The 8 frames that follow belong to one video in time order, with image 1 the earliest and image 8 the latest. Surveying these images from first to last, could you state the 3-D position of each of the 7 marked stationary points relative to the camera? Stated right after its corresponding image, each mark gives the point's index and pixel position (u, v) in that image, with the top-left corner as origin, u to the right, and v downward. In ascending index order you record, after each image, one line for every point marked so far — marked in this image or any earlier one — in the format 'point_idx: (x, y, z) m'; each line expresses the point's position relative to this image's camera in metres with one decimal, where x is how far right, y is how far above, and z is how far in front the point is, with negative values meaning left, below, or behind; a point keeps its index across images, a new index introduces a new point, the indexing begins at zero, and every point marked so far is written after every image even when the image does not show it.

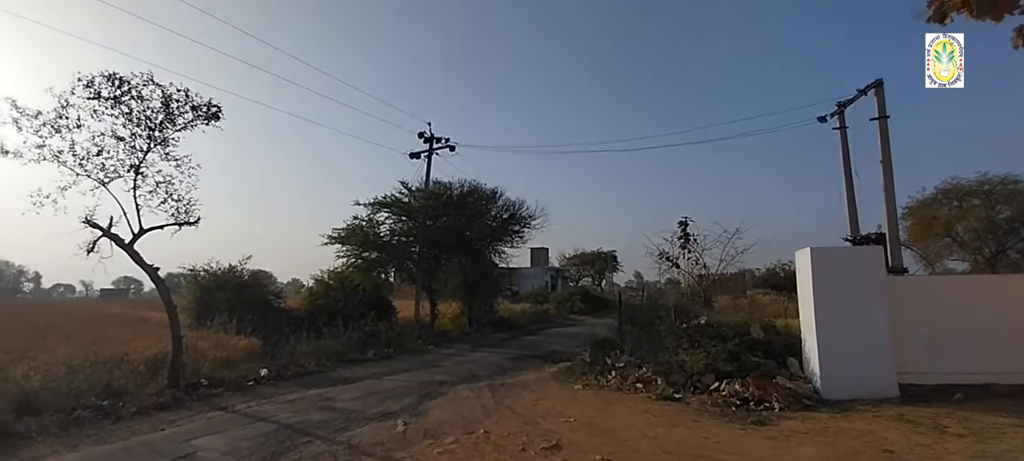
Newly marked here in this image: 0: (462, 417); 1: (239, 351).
0: (-0.7, -3.0, +11.2) m
1: (-6.6, -2.9, +17.0) m
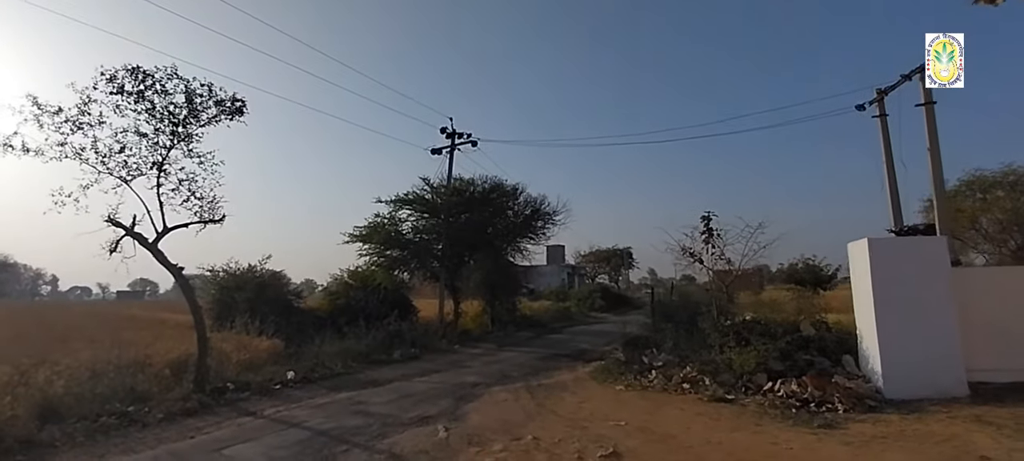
0: (-0.1, -2.9, +10.6) m
1: (-5.8, -2.9, +16.5) m
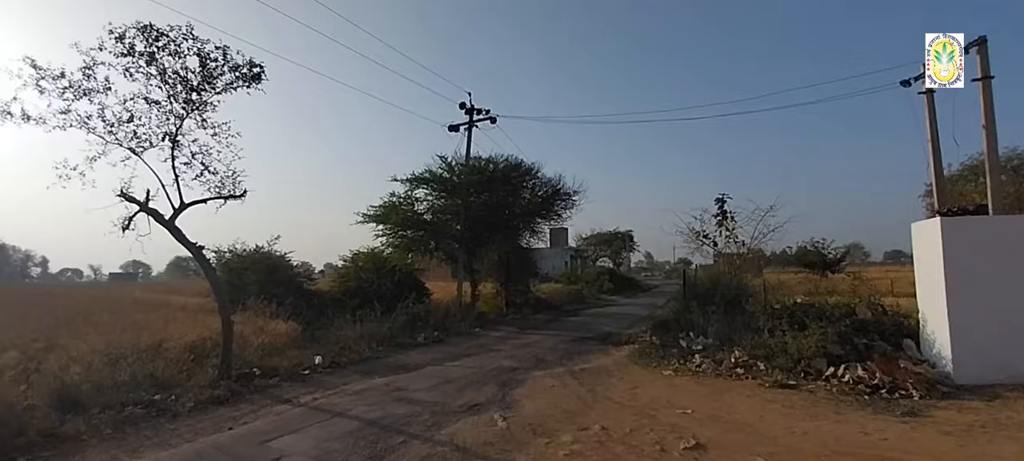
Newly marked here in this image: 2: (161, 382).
0: (+0.7, -2.5, +9.9) m
1: (-5.1, -2.4, +15.7) m
2: (-5.4, -2.3, +10.9) m
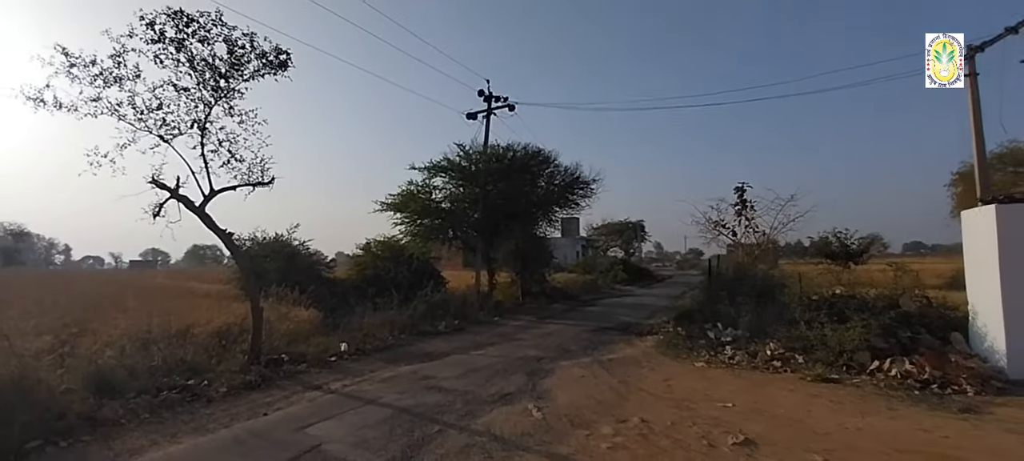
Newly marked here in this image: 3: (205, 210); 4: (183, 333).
0: (+1.2, -2.3, +9.7) m
1: (-4.6, -2.1, +15.6) m
2: (-4.9, -2.1, +10.7) m
3: (-5.3, +0.4, +12.0) m
4: (-5.9, -1.8, +12.6) m
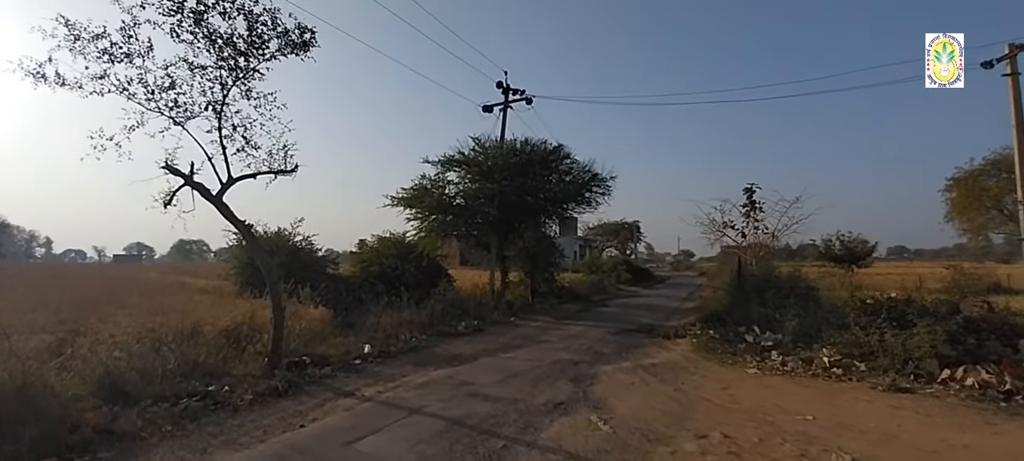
0: (+1.9, -2.3, +8.8) m
1: (-4.0, -1.9, +14.6) m
2: (-4.2, -1.9, +9.7) m
3: (-4.6, +0.6, +11.0) m
4: (-5.2, -1.6, +11.6) m
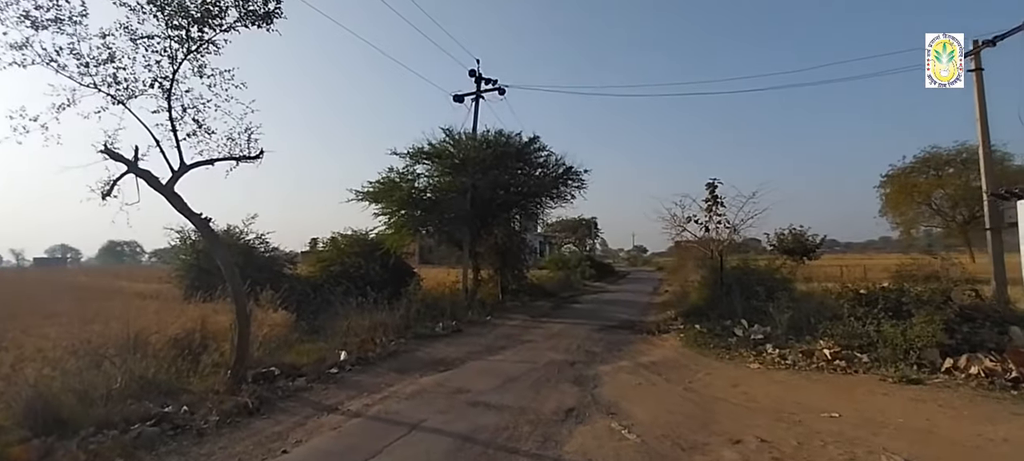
0: (+2.0, -2.1, +8.1) m
1: (-4.3, -1.9, +13.4) m
2: (-4.2, -1.9, +8.5) m
3: (-4.7, +0.6, +9.8) m
4: (-5.3, -1.6, +10.3) m
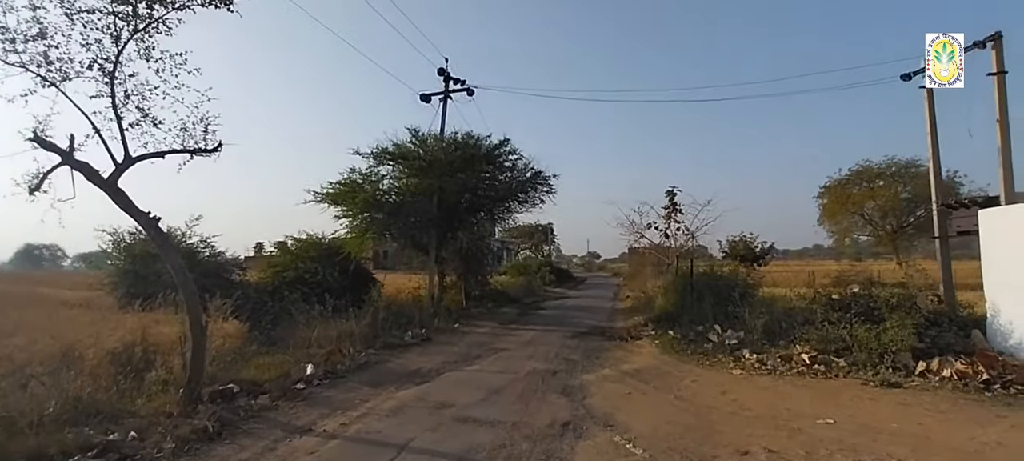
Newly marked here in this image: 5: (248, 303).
0: (+1.9, -2.2, +7.8) m
1: (-4.7, -2.0, +12.7) m
2: (-4.3, -2.0, +7.8) m
3: (-4.9, +0.5, +9.0) m
4: (-5.6, -1.7, +9.5) m
5: (-6.6, -1.9, +17.8) m
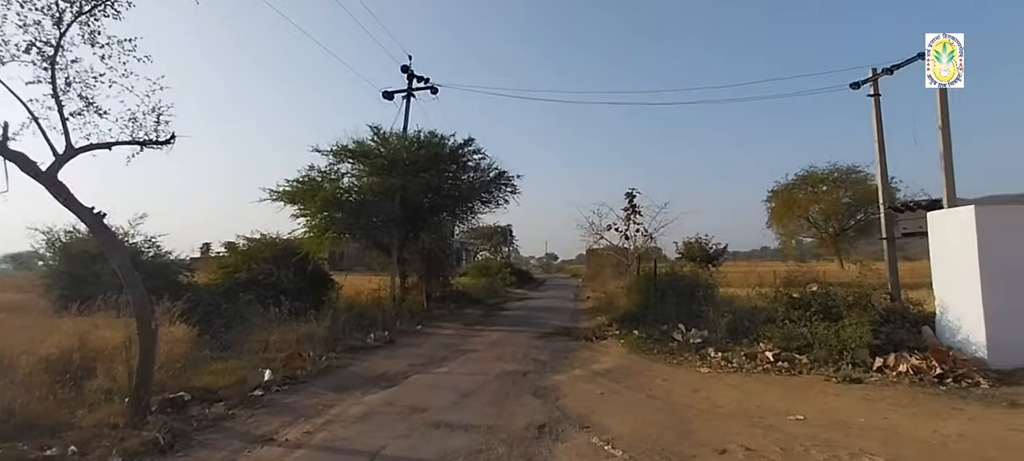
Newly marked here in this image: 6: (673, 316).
0: (+1.6, -2.1, +7.7) m
1: (-5.3, -1.9, +12.2) m
2: (-4.6, -1.9, +7.4) m
3: (-5.2, +0.5, +8.5) m
4: (-5.9, -1.6, +9.0) m
5: (-7.5, -1.9, +17.2) m
6: (+3.9, -1.9, +16.8) m
